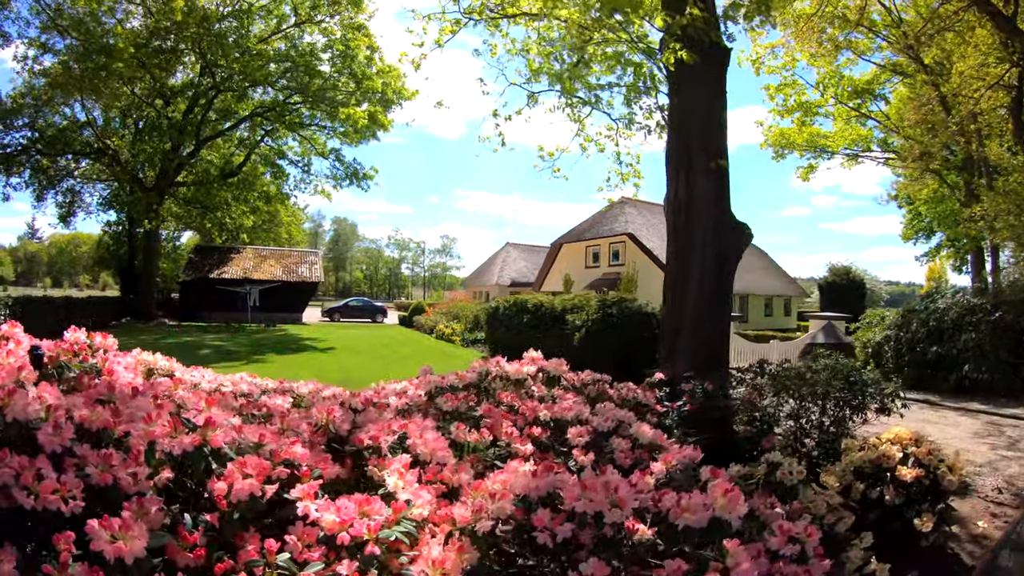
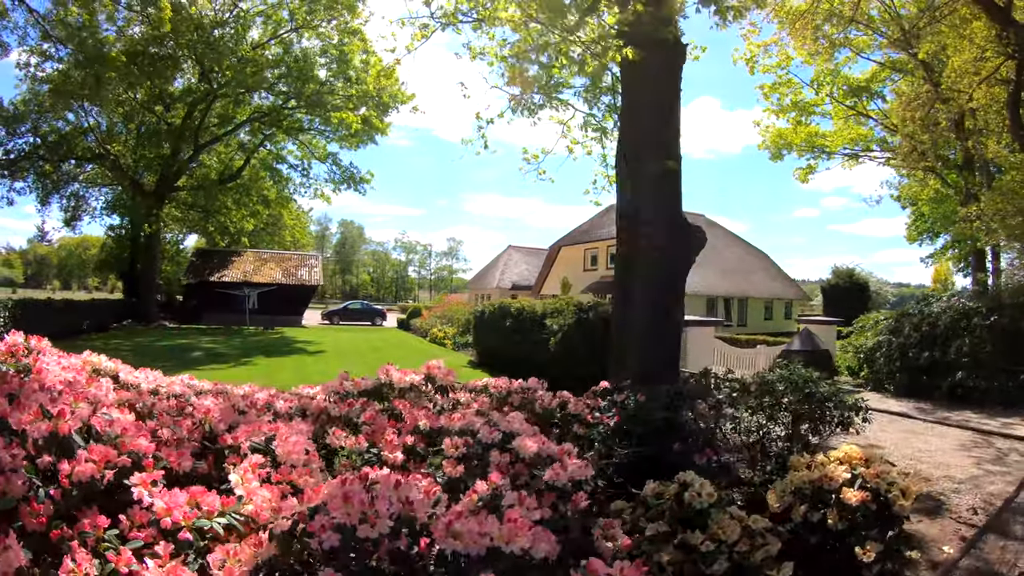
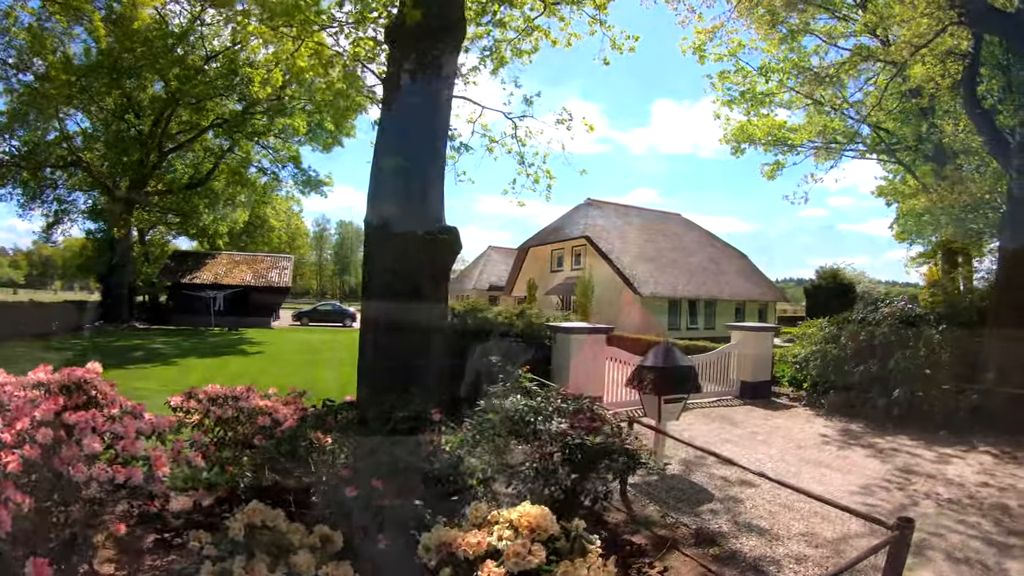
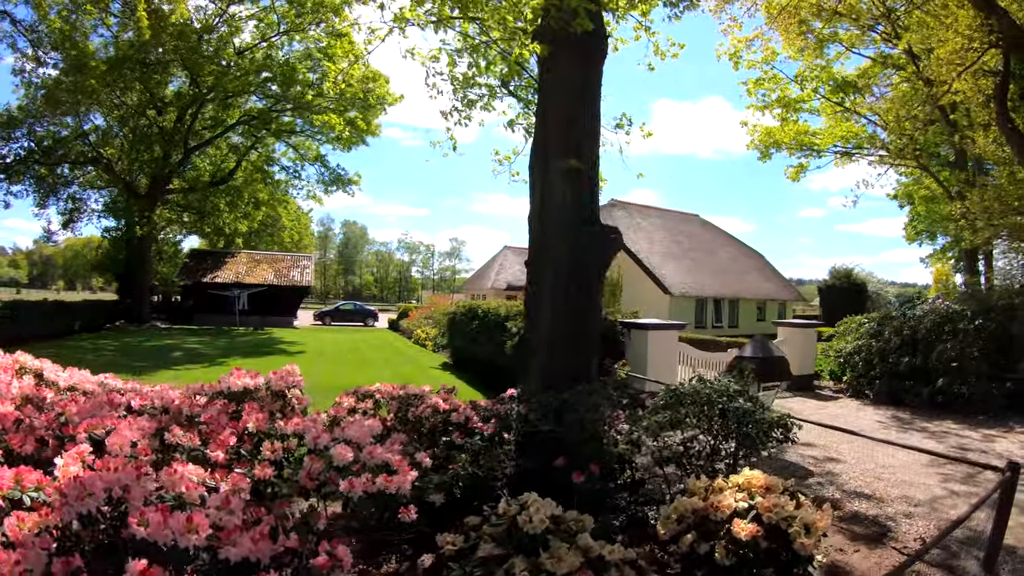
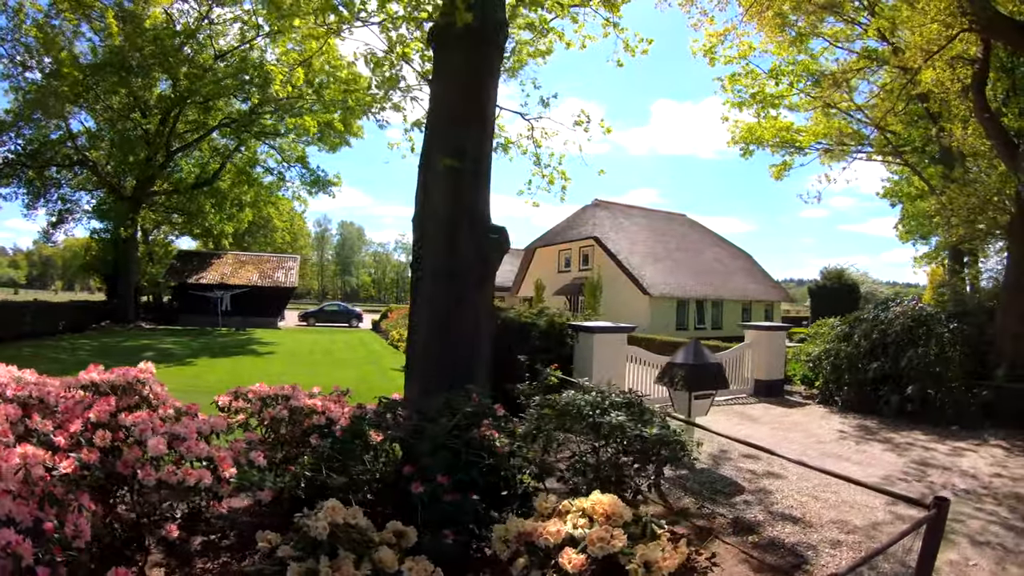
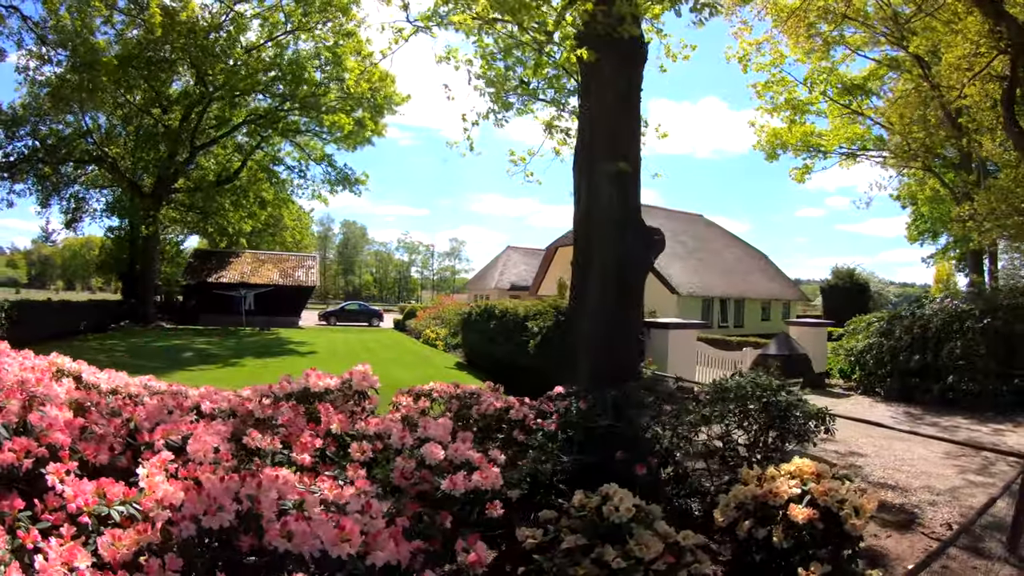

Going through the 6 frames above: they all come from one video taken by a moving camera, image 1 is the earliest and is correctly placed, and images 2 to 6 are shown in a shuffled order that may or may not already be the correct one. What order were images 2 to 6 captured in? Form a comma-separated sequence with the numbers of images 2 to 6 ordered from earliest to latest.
2, 6, 4, 5, 3
